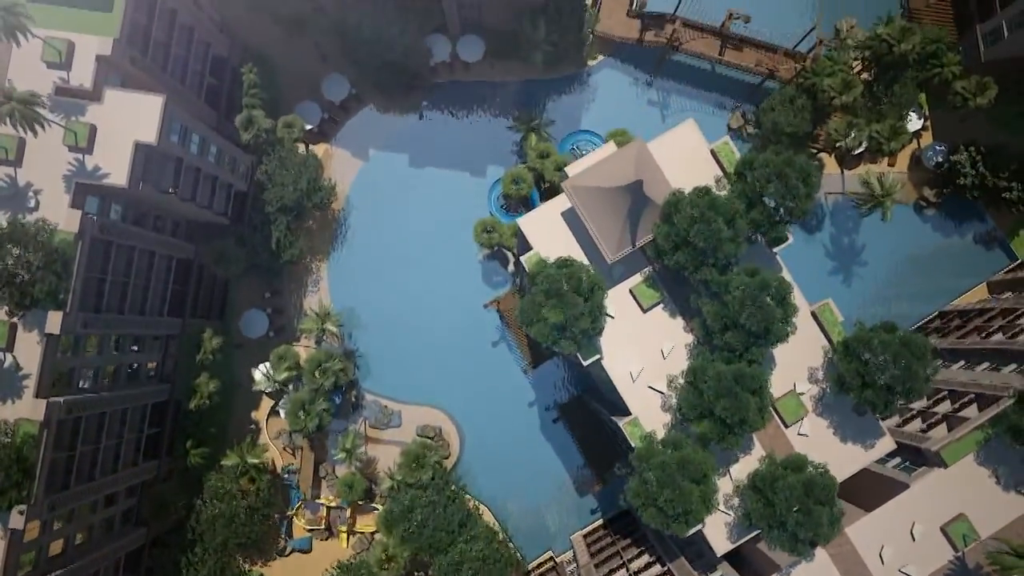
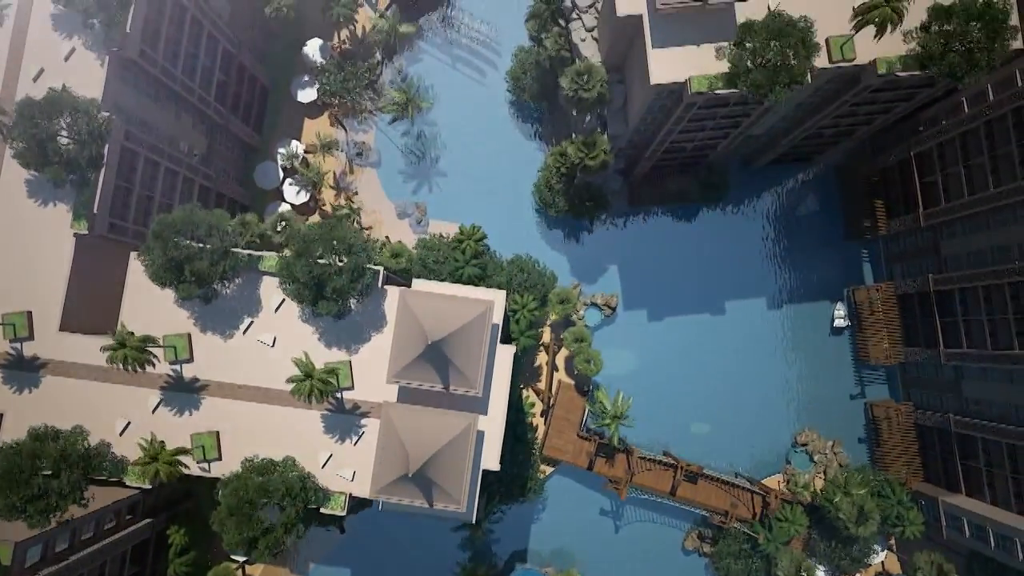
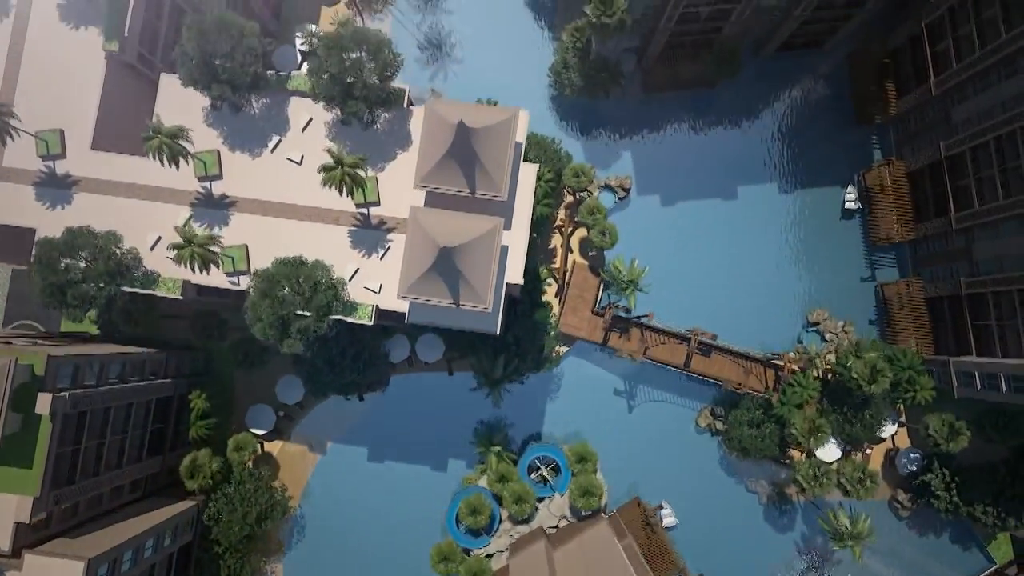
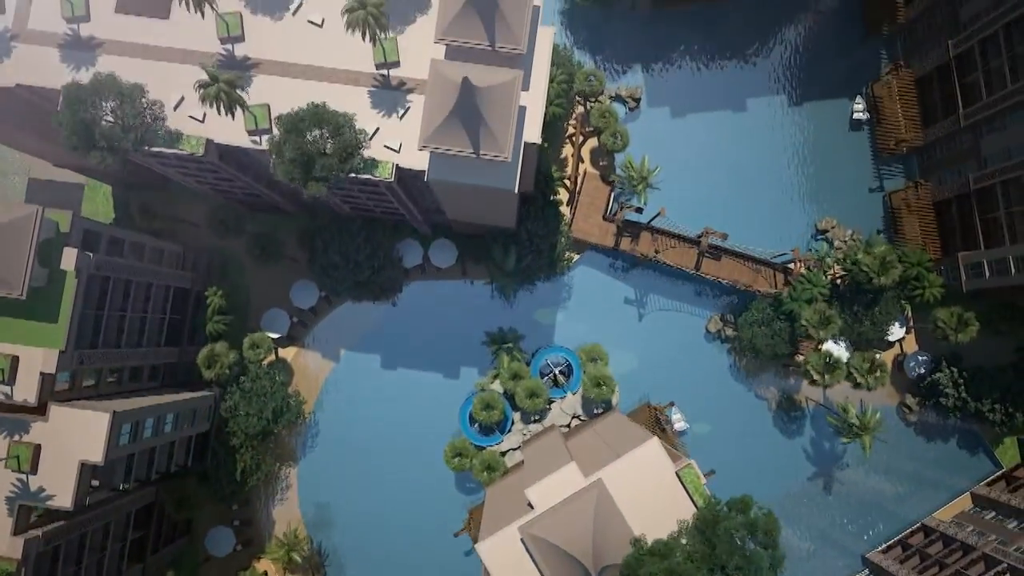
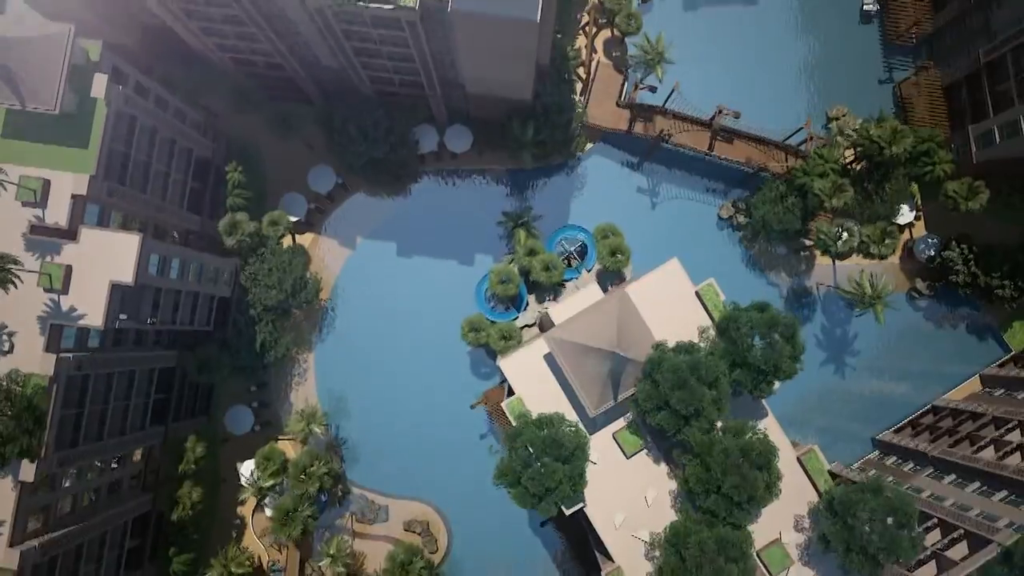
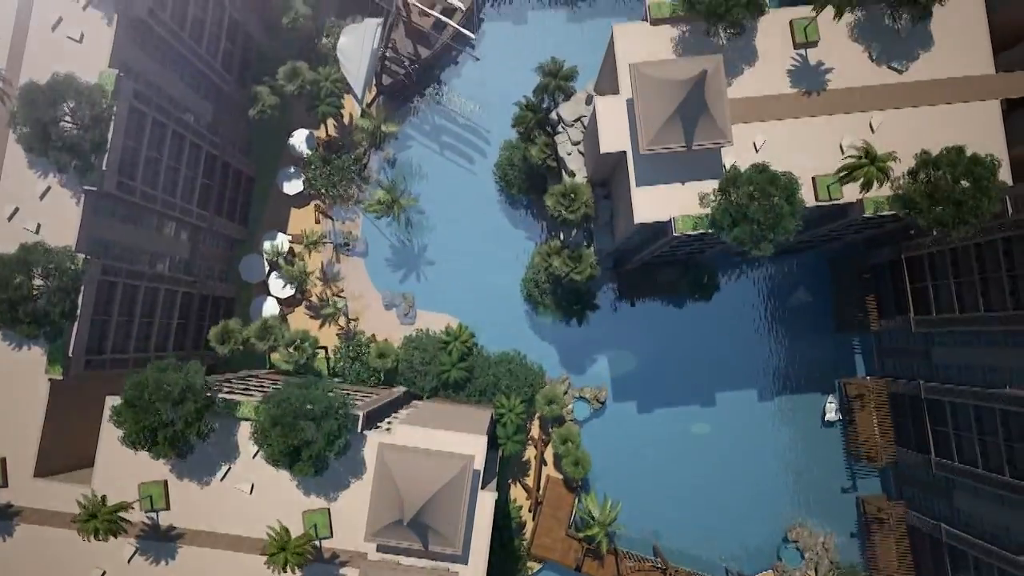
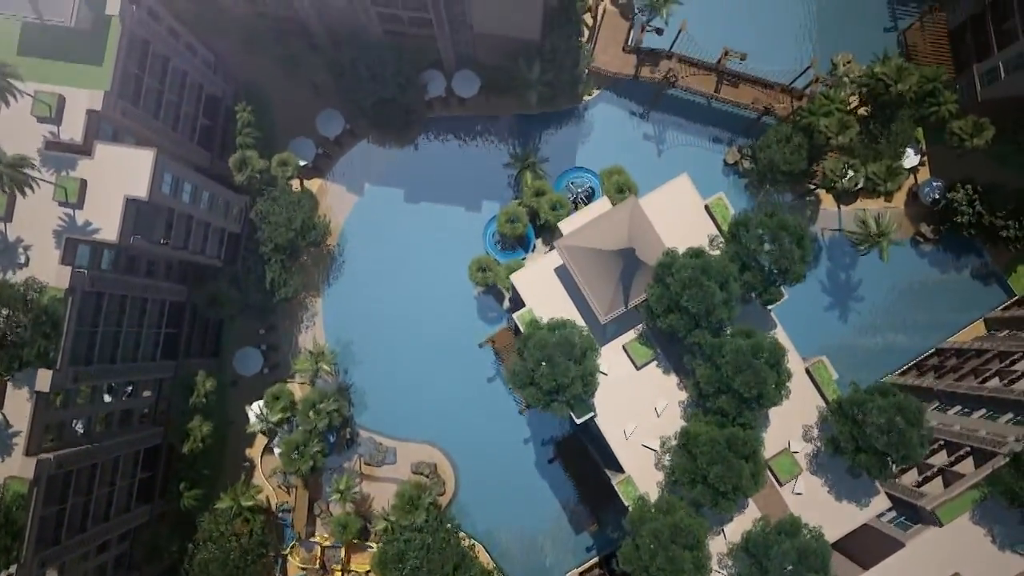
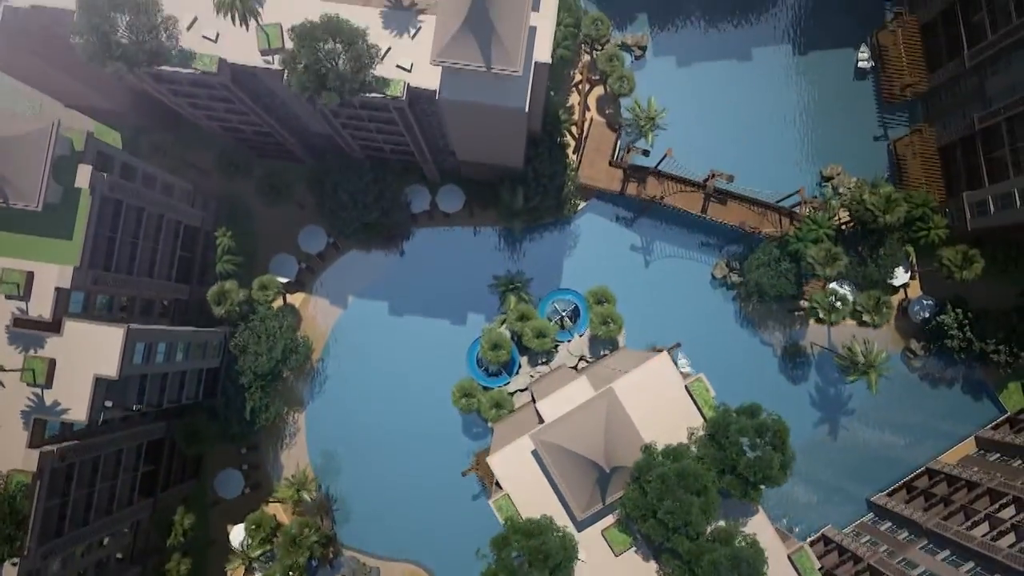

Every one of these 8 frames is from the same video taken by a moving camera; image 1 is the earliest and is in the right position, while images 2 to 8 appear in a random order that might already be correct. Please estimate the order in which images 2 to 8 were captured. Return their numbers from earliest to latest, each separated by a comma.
7, 5, 8, 4, 3, 2, 6
